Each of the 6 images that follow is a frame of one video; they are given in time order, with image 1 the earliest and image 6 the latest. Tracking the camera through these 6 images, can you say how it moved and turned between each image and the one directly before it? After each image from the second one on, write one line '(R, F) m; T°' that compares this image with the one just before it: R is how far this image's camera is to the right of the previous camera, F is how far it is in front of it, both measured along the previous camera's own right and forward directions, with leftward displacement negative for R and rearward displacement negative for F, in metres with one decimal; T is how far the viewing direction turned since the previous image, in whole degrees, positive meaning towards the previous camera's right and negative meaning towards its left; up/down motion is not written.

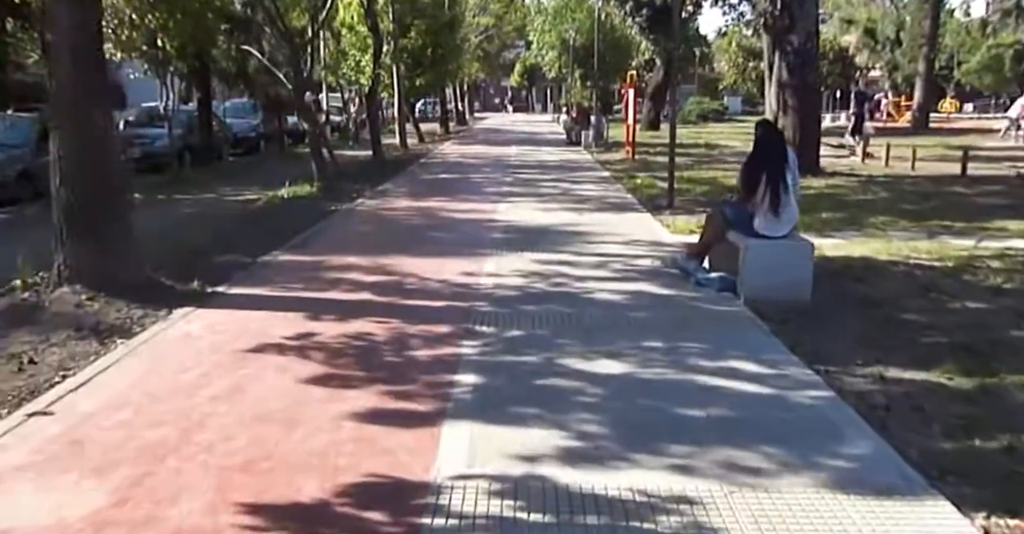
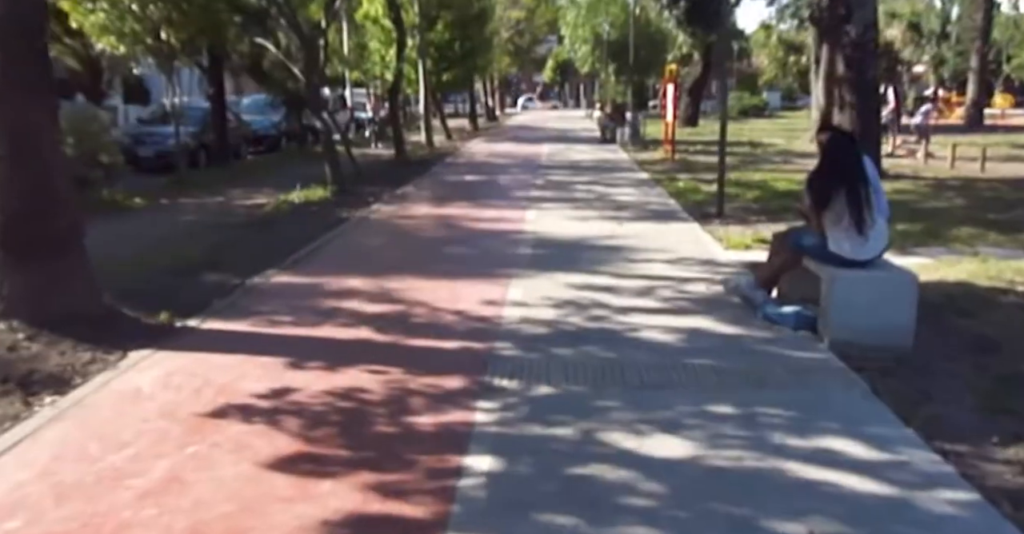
(0.0, +1.5) m; -2°
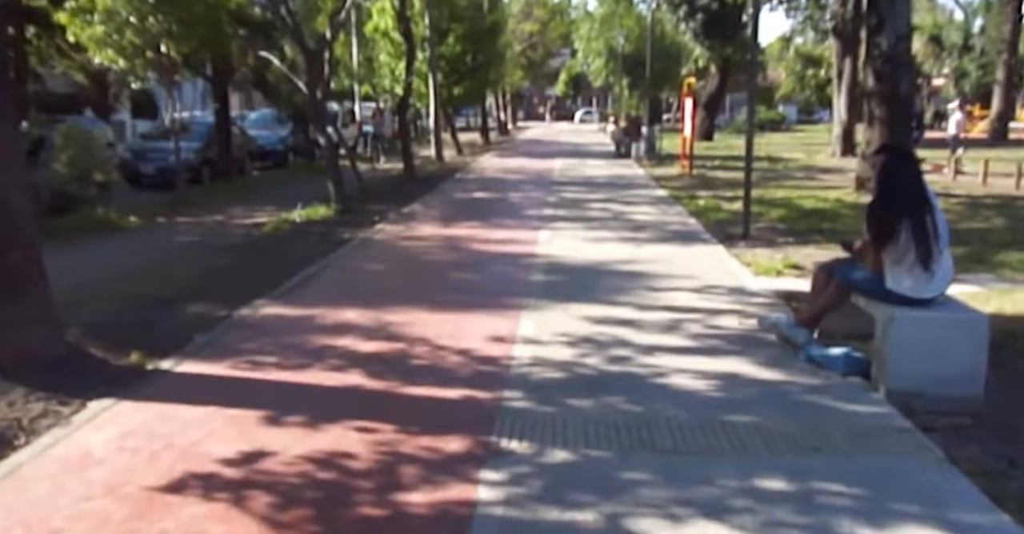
(0.0, +0.8) m; -1°
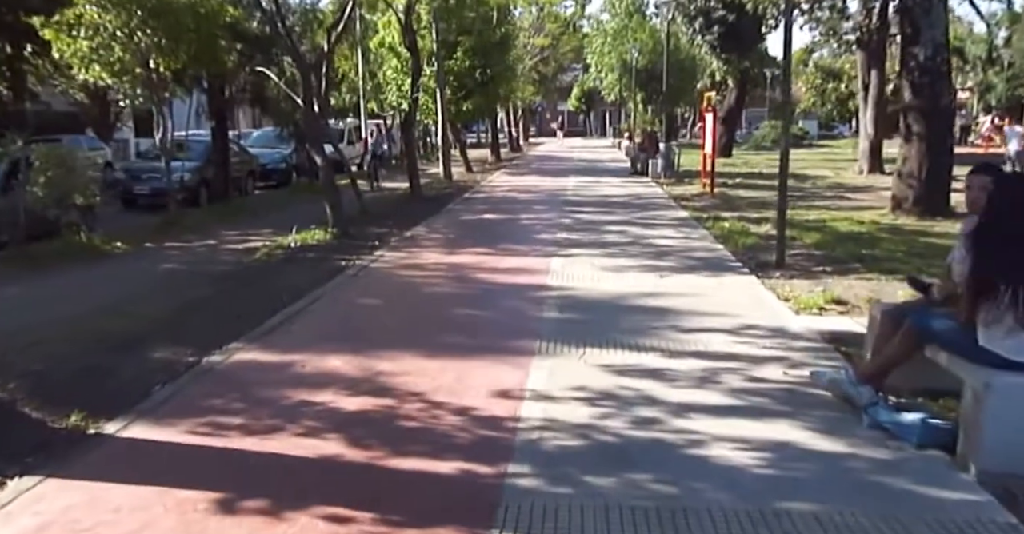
(0.0, +1.0) m; -1°
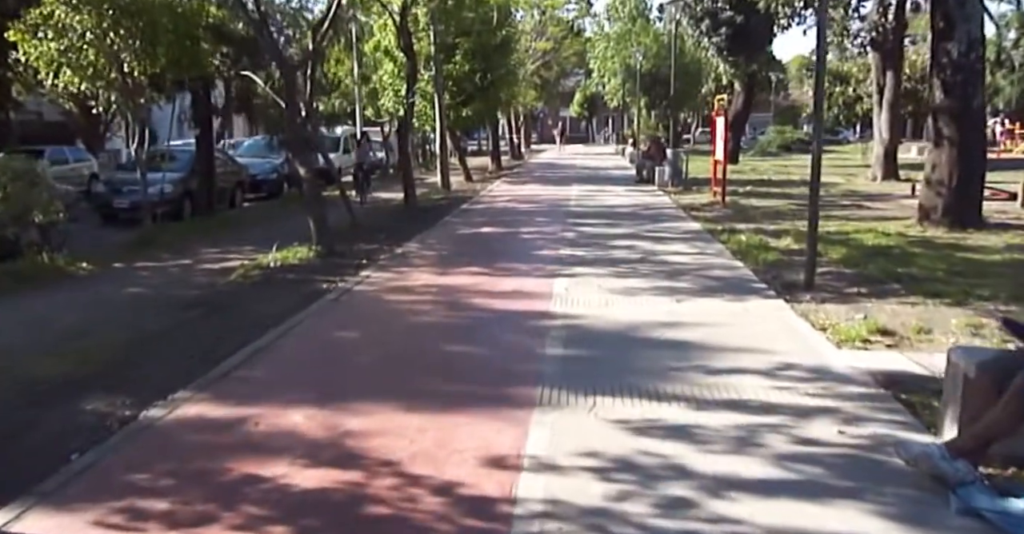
(+0.1, +1.2) m; 0°
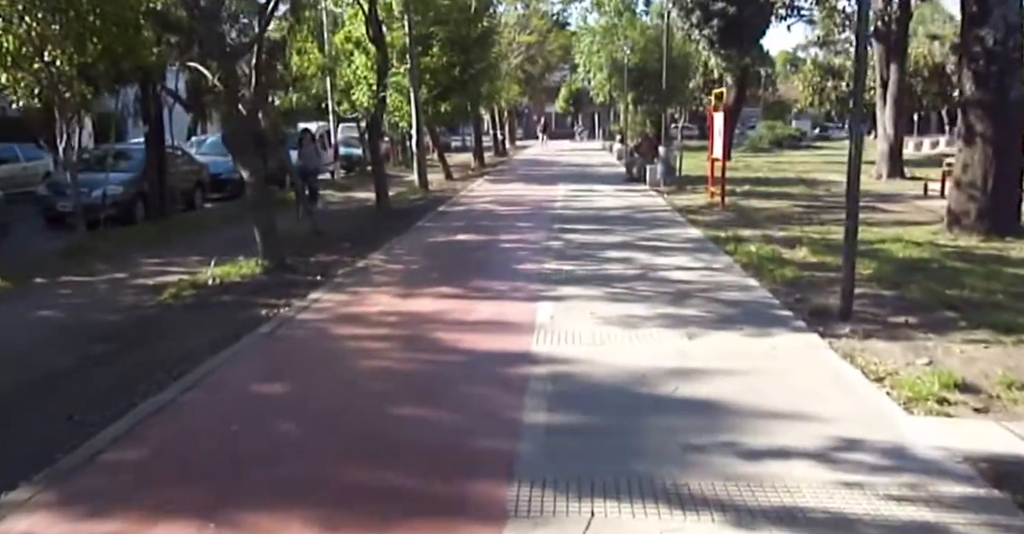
(+0.1, +1.9) m; +1°
